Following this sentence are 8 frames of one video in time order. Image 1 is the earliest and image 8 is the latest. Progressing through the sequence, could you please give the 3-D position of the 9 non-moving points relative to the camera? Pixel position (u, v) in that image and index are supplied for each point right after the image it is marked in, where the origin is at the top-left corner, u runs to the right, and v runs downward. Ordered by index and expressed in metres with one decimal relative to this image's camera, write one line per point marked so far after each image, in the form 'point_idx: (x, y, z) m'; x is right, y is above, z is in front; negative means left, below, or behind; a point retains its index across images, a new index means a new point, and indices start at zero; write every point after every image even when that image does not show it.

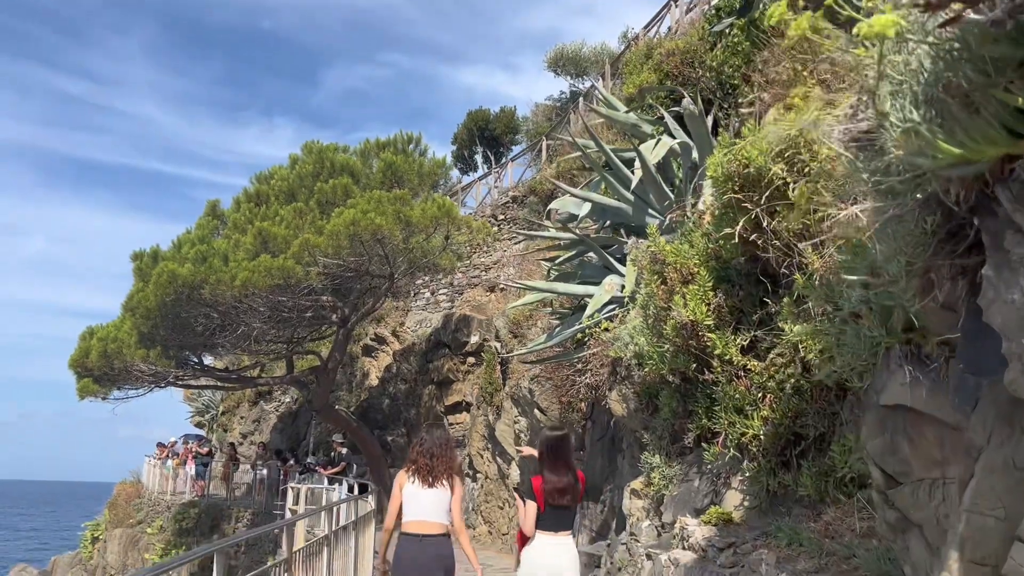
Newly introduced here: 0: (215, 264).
0: (-5.2, +0.4, +14.4) m
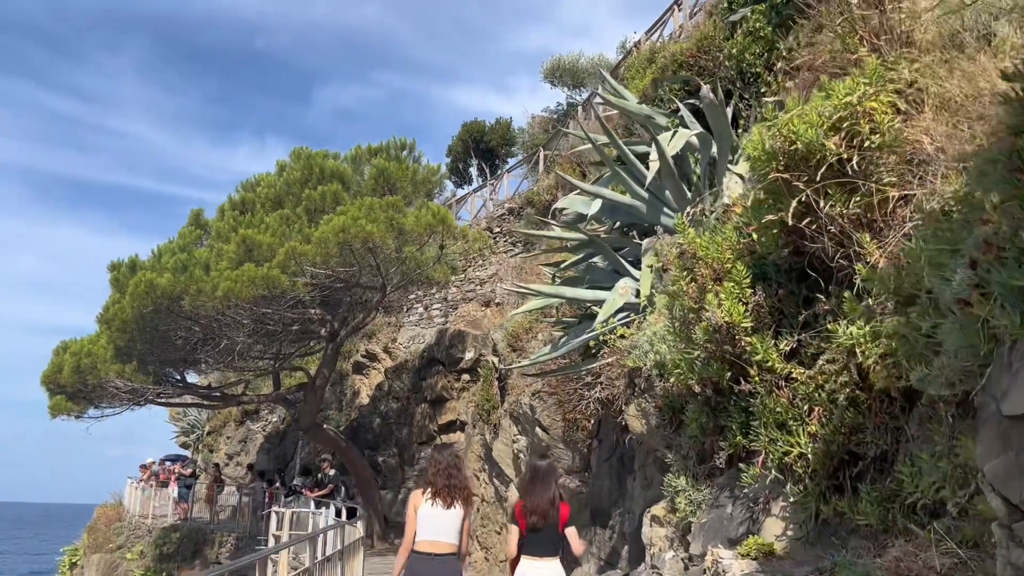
0: (-5.2, +0.3, +13.7) m
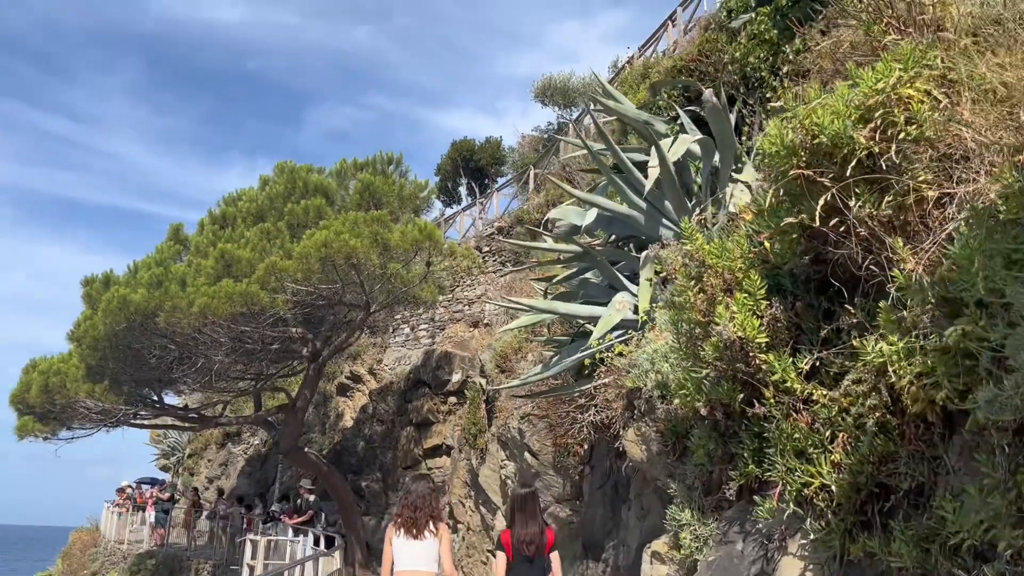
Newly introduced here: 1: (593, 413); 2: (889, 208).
0: (-5.4, 0.0, +13.1) m
1: (+0.7, -1.1, +7.4) m
2: (+1.8, +0.4, +3.9) m
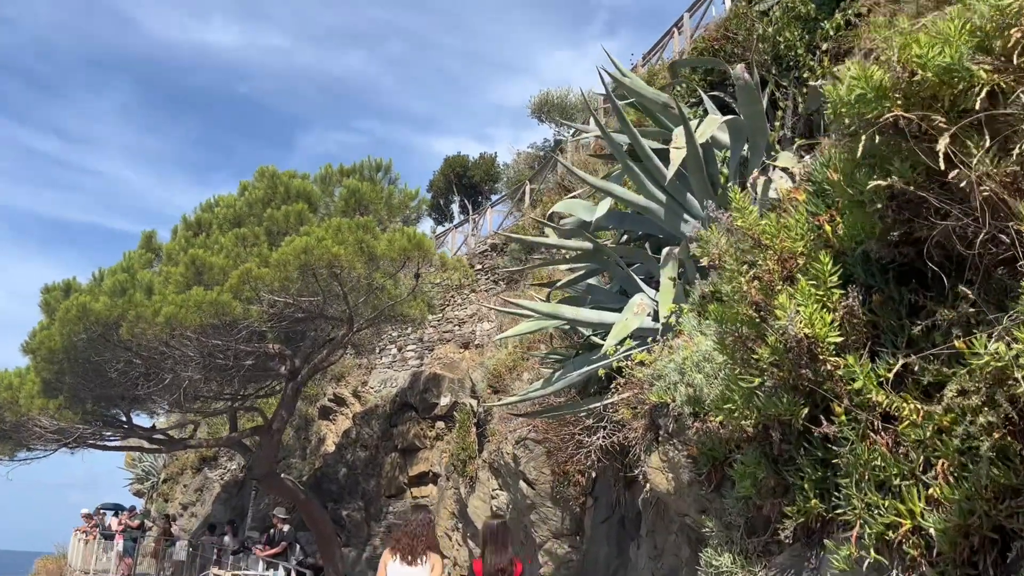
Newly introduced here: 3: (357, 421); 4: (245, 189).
0: (-5.4, -0.1, +12.0) m
1: (+0.7, -1.1, +6.4) m
2: (+1.8, +0.5, +3.0) m
3: (-3.5, -3.0, +18.5) m
4: (-4.6, +1.7, +14.3) m
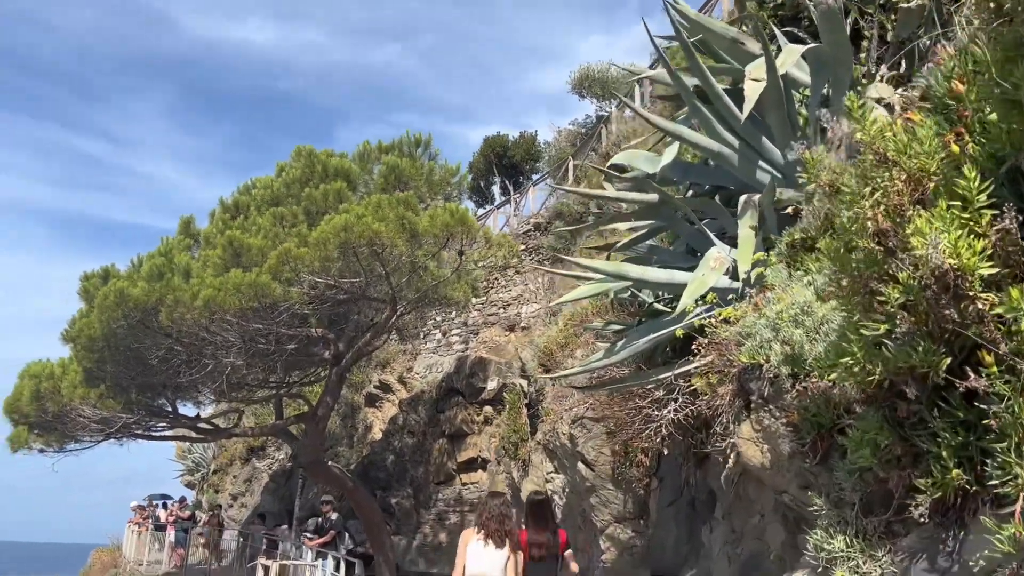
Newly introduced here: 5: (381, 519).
0: (-4.8, +0.1, +11.7) m
1: (+1.1, -0.8, +5.8) m
2: (+2.0, +0.7, +2.3) m
3: (-2.4, -2.6, +18.1) m
4: (-3.8, +2.0, +13.9) m
5: (-2.4, -4.3, +15.3) m
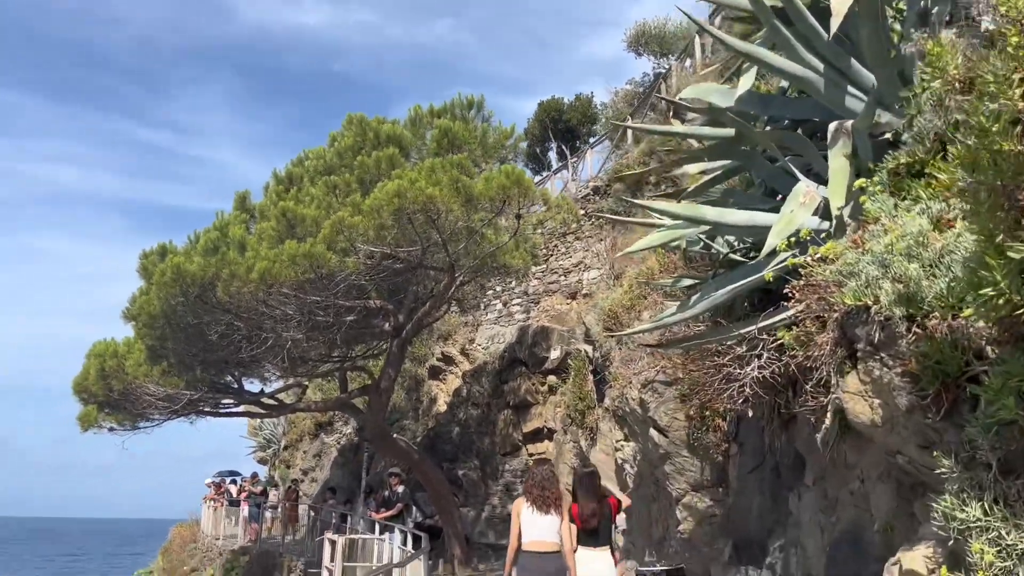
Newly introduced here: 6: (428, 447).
0: (-3.9, +0.5, +11.5) m
1: (+1.6, -0.5, +5.2) m
2: (+2.2, +1.0, +1.6) m
3: (-1.0, -1.9, +17.8) m
4: (-2.9, +2.4, +13.6) m
5: (-1.2, -3.7, +15.1) m
6: (-1.8, -3.4, +18.0) m
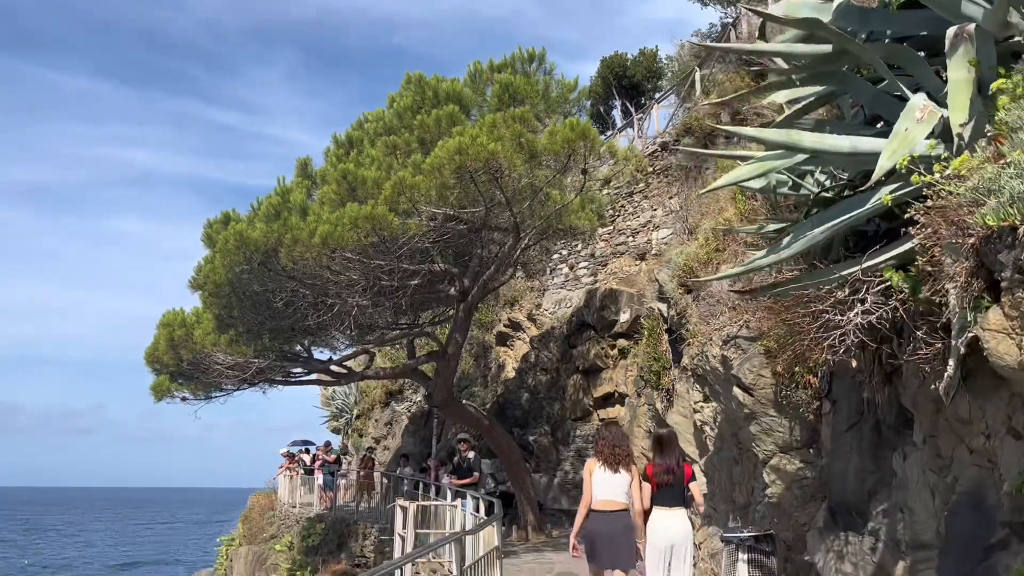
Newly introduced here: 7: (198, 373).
0: (-3.0, +0.9, +11.4) m
1: (+2.0, -0.1, +4.7) m
2: (+2.3, +1.2, +1.0) m
3: (+0.5, -1.2, +17.5) m
4: (-1.9, +3.0, +13.2) m
5: (+0.1, -3.0, +14.8) m
6: (-0.3, -2.7, +17.7) m
7: (-5.0, -1.4, +13.3) m
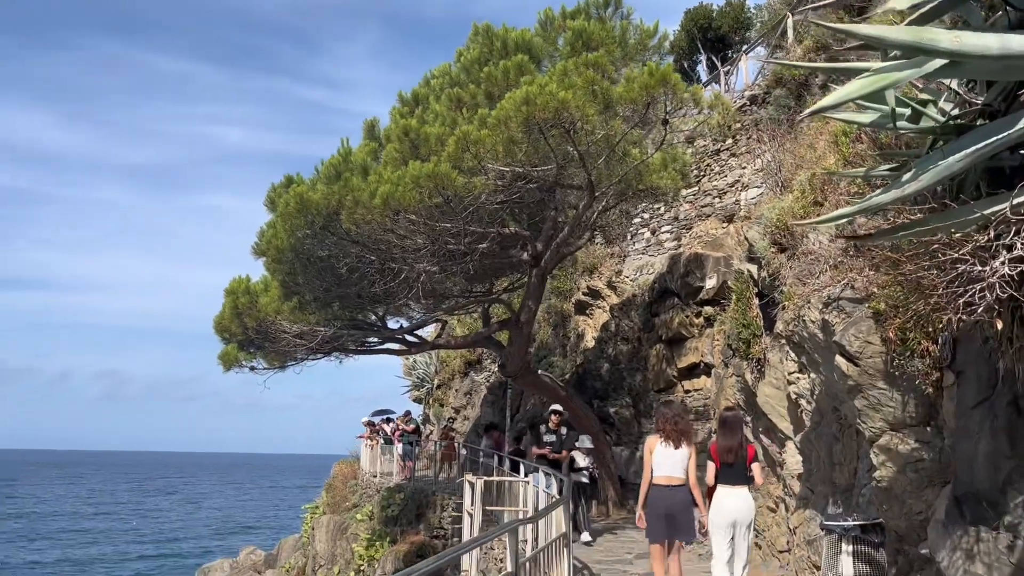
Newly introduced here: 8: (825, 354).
0: (-2.1, +1.4, +10.8) m
1: (+2.2, +0.2, +3.7) m
2: (+2.1, +1.4, 0.0) m
3: (+2.0, -0.5, +16.6) m
4: (-0.8, +3.5, +12.5) m
5: (+1.5, -2.4, +14.1) m
6: (+1.3, -2.0, +17.0) m
7: (-3.8, -0.8, +13.0) m
8: (+2.7, -0.6, +7.2) m
